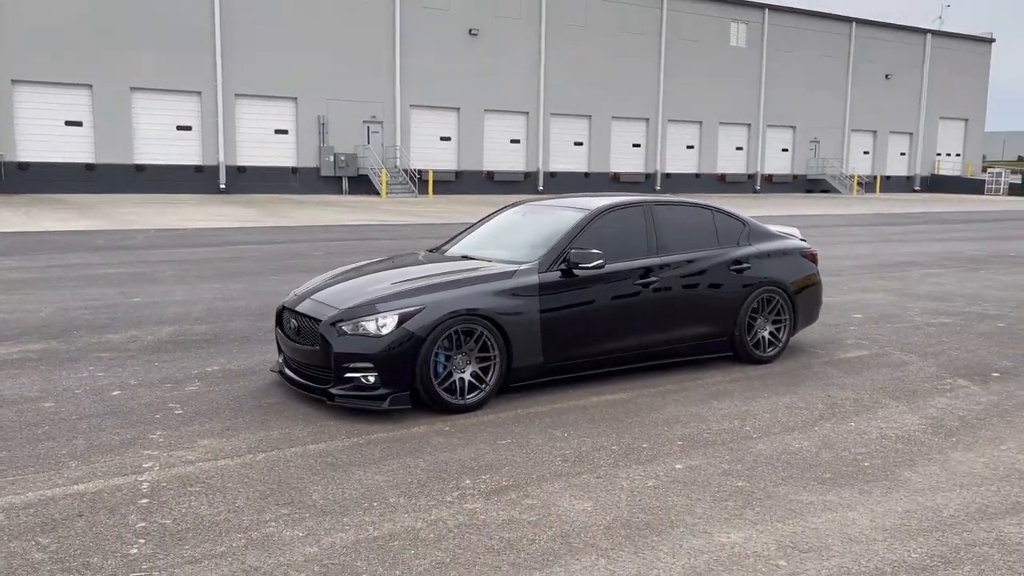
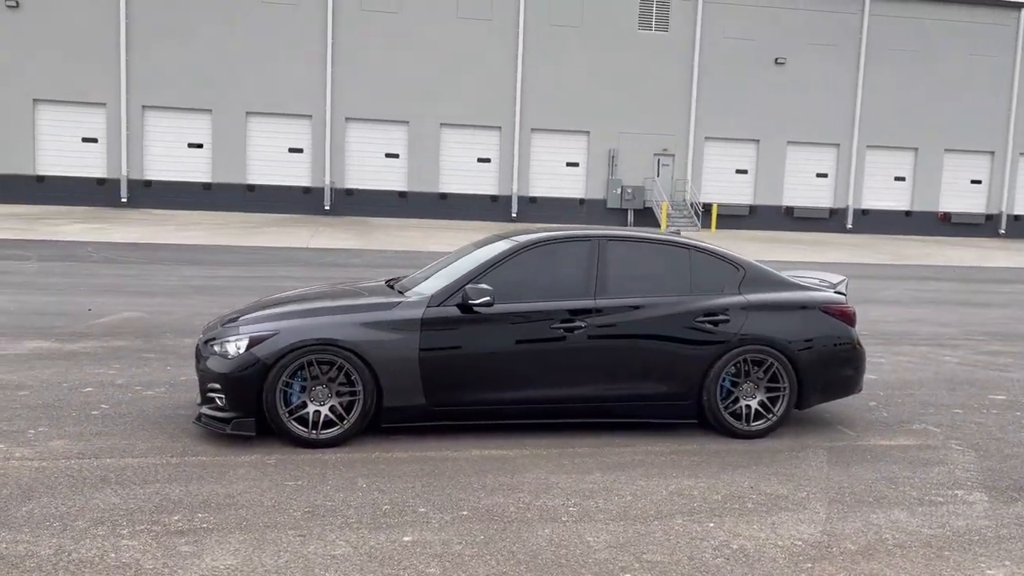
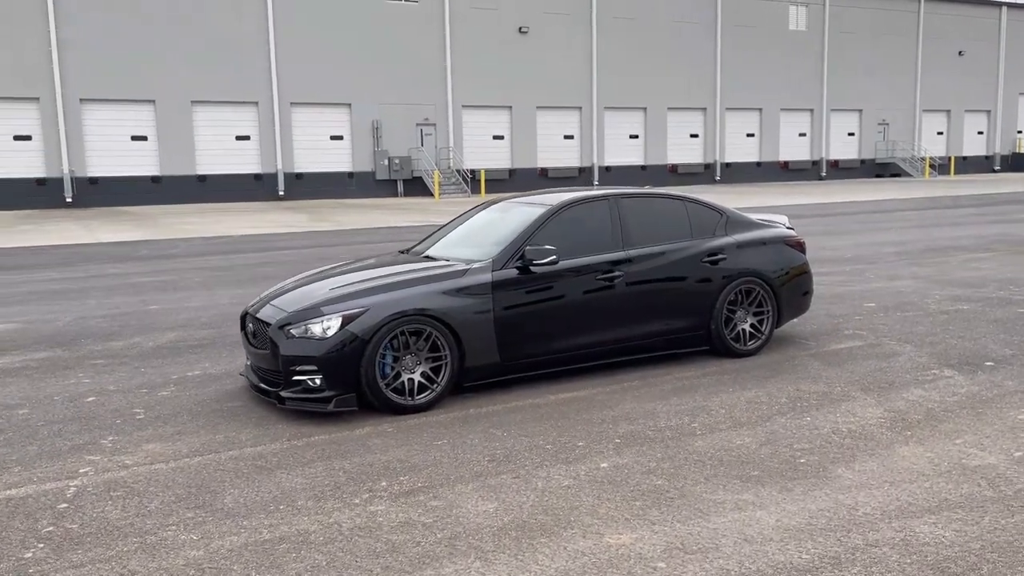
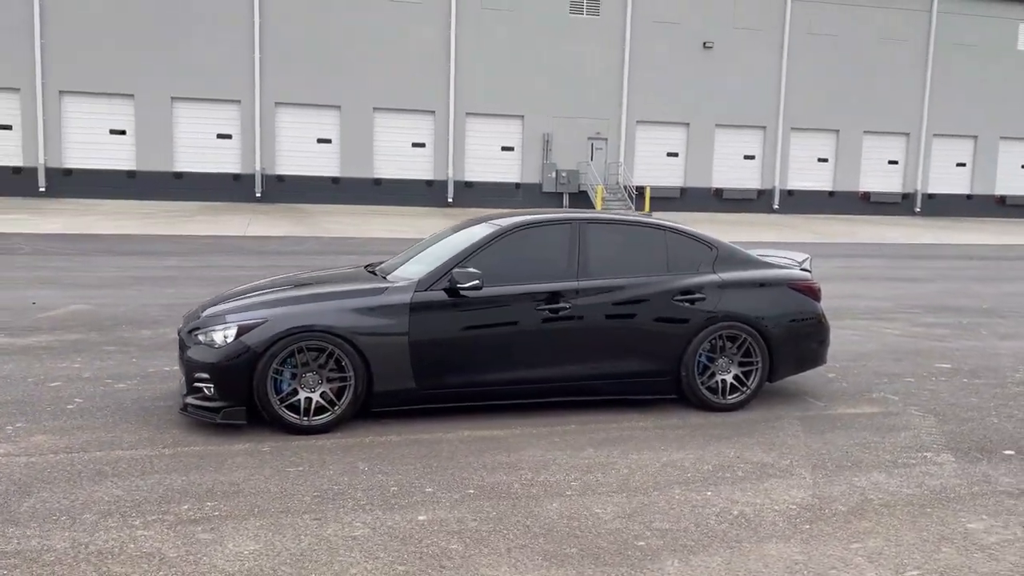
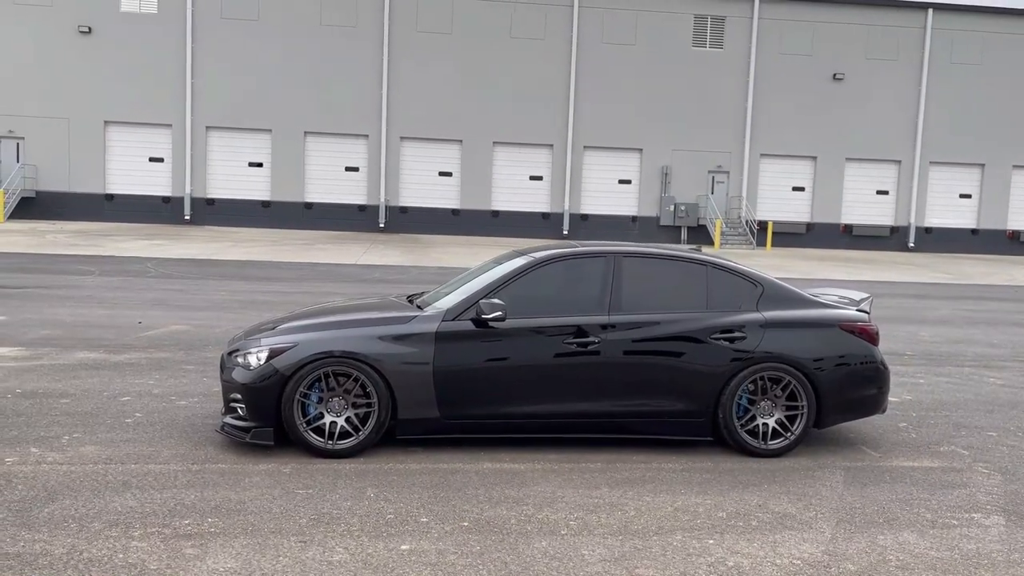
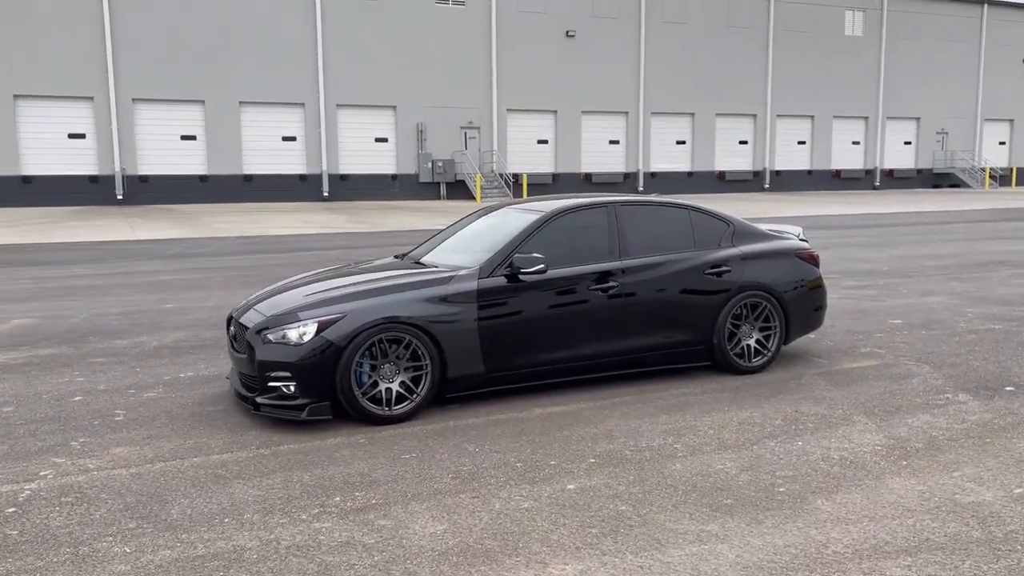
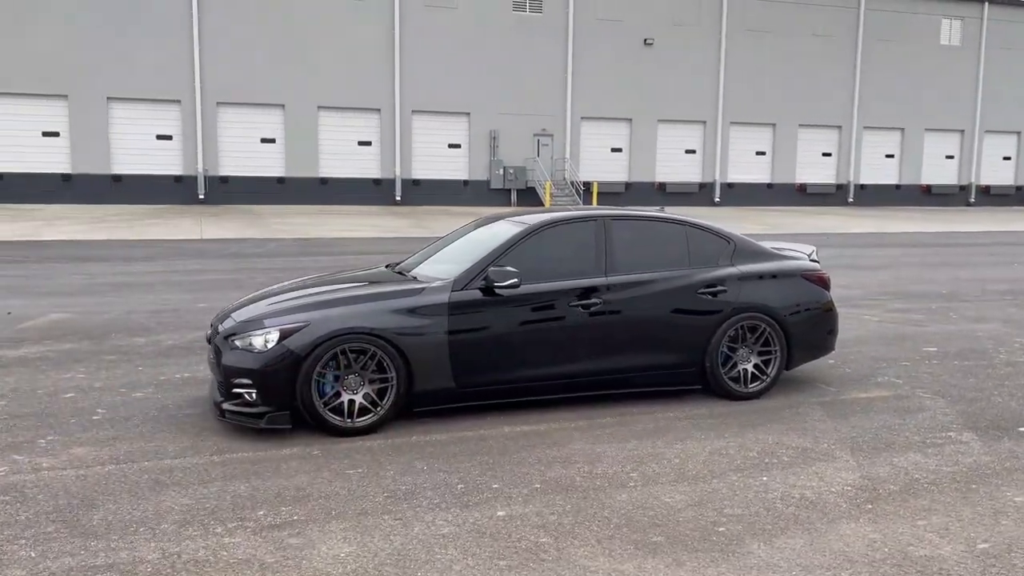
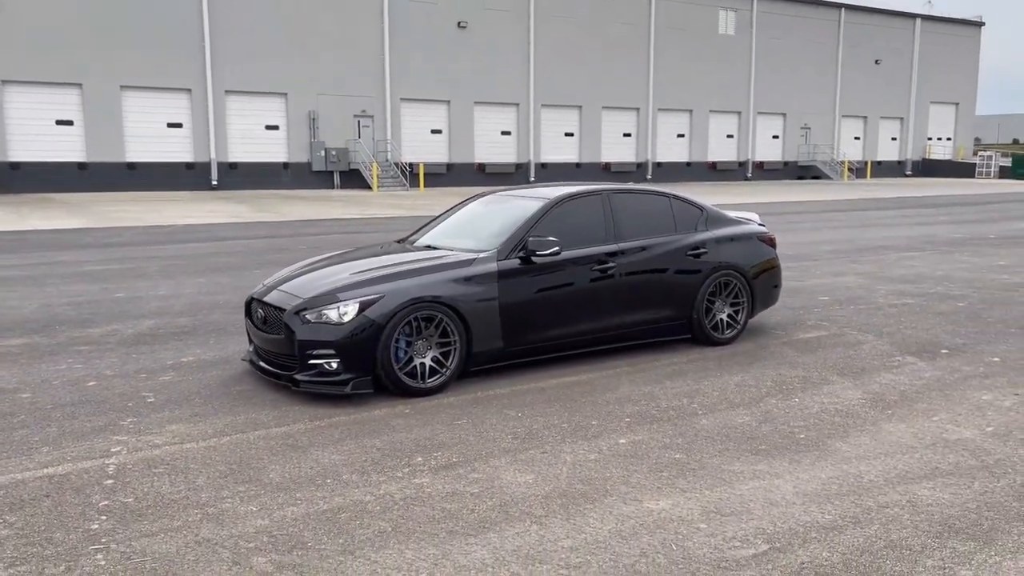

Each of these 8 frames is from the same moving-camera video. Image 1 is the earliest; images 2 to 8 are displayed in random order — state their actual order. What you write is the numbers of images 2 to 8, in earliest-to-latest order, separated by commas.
8, 3, 6, 7, 4, 2, 5
